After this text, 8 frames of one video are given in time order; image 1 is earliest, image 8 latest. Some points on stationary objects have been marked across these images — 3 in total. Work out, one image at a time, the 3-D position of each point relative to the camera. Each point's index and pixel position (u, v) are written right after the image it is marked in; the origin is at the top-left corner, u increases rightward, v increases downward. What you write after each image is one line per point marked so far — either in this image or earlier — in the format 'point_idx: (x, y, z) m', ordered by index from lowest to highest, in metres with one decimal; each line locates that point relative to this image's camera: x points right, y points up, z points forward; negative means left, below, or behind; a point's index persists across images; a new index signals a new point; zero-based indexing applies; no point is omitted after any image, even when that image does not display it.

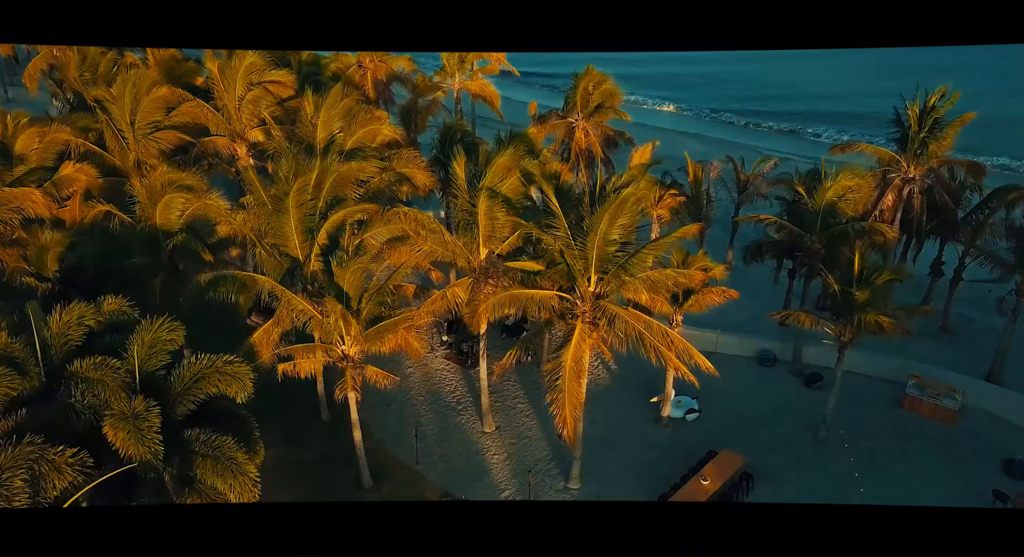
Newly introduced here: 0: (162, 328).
0: (-6.4, -0.9, +11.7) m
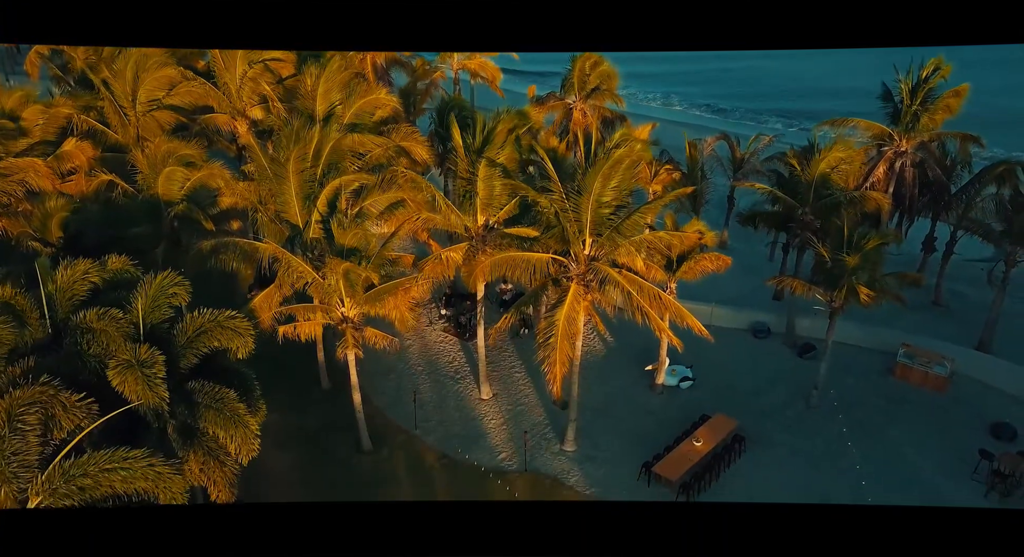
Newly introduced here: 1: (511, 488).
0: (-6.4, -0.1, +12.0) m
1: (0.0, -4.8, +15.1) m
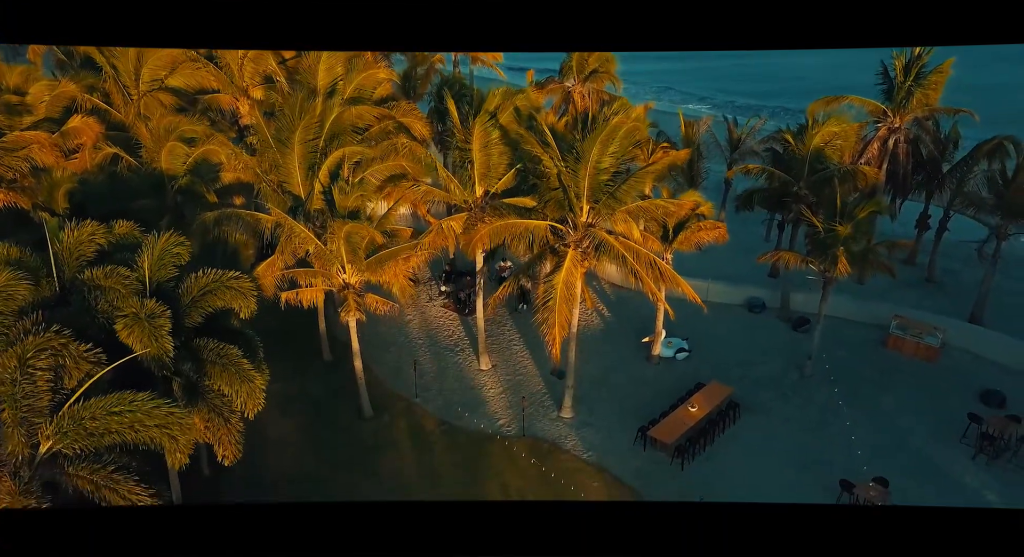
0: (-6.5, +0.7, +12.3) m
1: (0.0, -4.1, +15.4) m
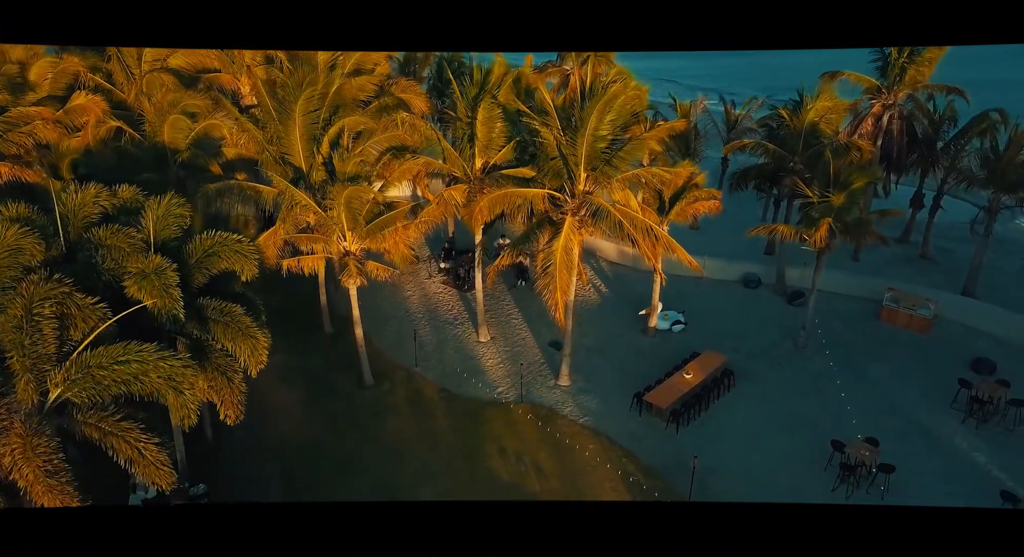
0: (-6.5, +1.4, +12.5) m
1: (-0.1, -3.3, +15.6) m
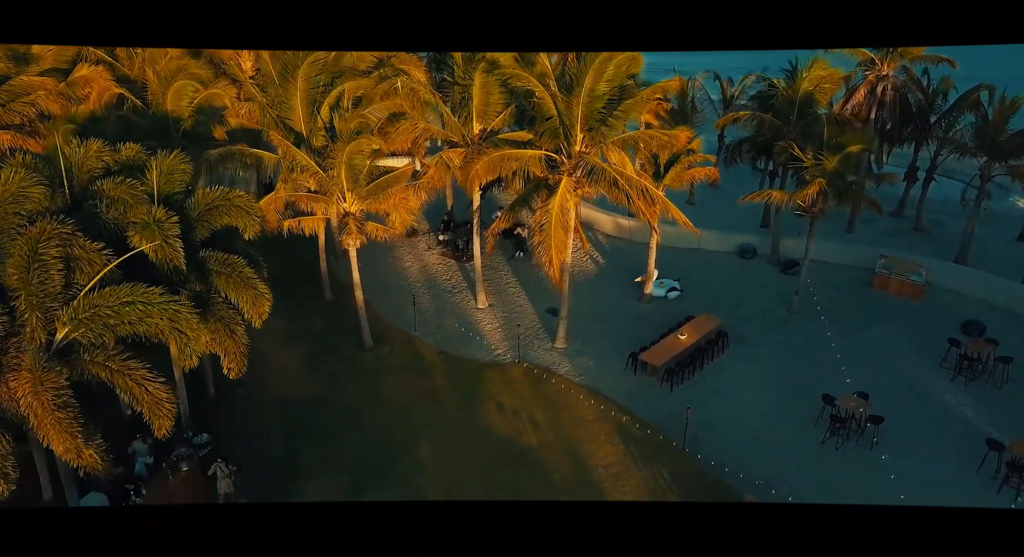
0: (-6.6, +2.3, +12.7) m
1: (-0.1, -2.4, +15.9) m
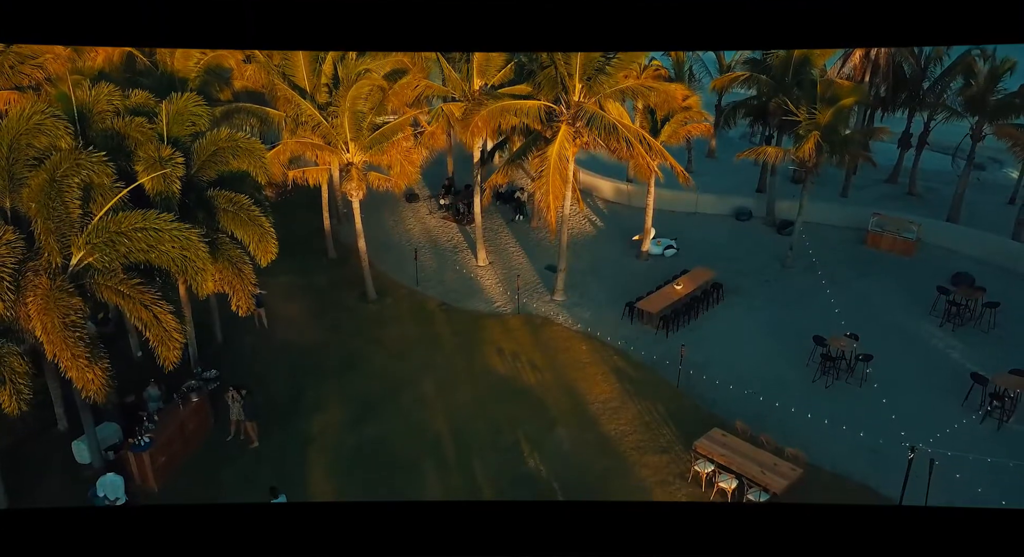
0: (-6.6, +3.6, +13.1) m
1: (-0.2, -1.2, +16.3) m
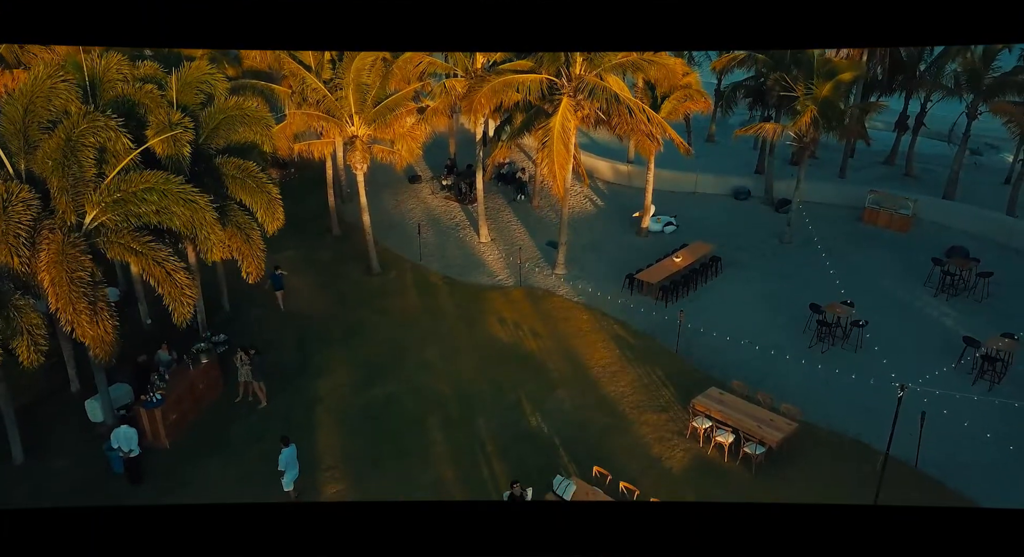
0: (-6.5, +4.3, +13.3) m
1: (-0.1, -0.4, +16.5) m
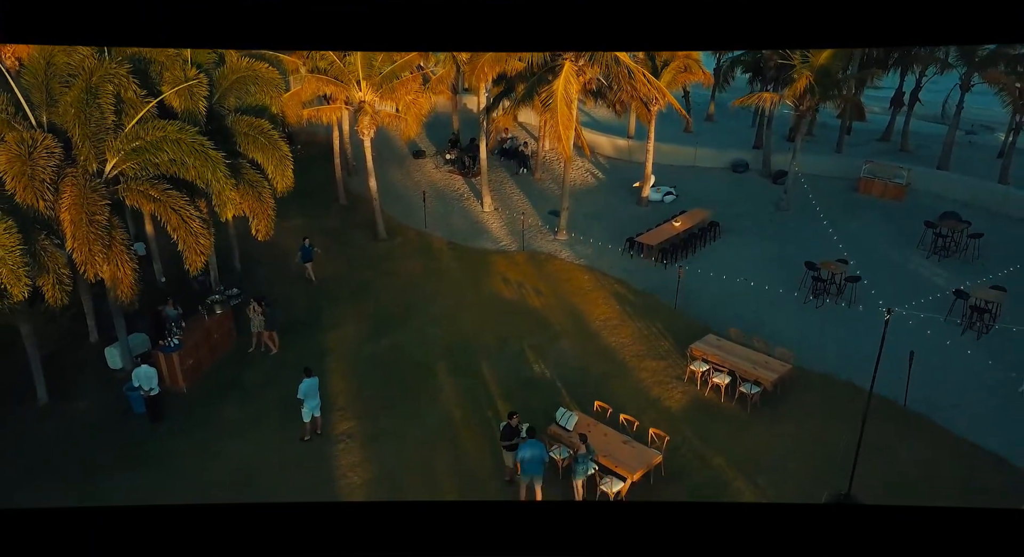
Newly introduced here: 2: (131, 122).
0: (-6.4, +5.2, +13.7) m
1: (0.0, +0.5, +17.0) m
2: (-6.8, +2.8, +11.6) m
